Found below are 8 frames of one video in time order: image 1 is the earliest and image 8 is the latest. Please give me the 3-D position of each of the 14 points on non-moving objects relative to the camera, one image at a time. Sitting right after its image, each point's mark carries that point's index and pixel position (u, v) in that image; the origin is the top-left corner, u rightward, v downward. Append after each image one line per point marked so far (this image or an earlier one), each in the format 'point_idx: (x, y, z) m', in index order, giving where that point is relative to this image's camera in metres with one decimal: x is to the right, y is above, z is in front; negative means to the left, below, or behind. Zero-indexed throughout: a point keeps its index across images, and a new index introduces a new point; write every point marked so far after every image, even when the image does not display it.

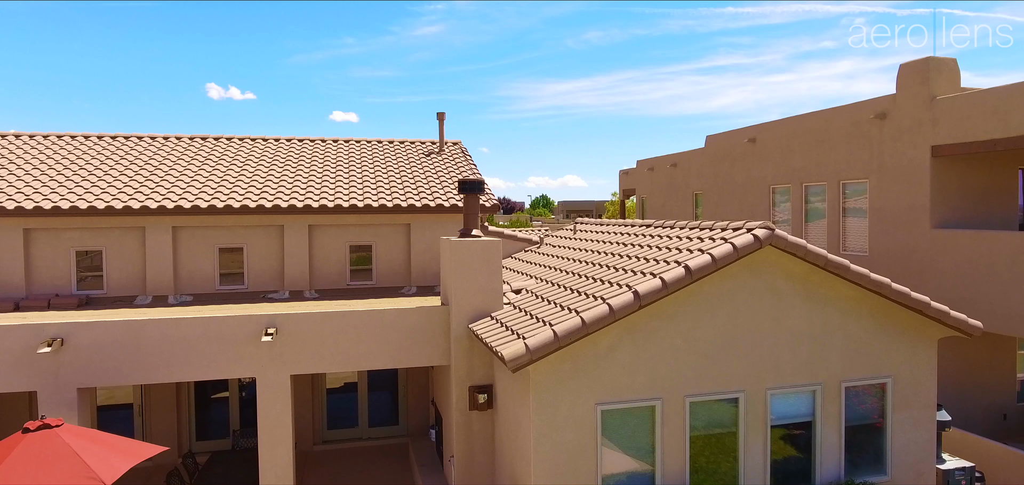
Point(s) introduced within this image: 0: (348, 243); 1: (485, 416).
0: (-3.9, 0.0, +15.7) m
1: (-0.5, -3.0, +11.5) m
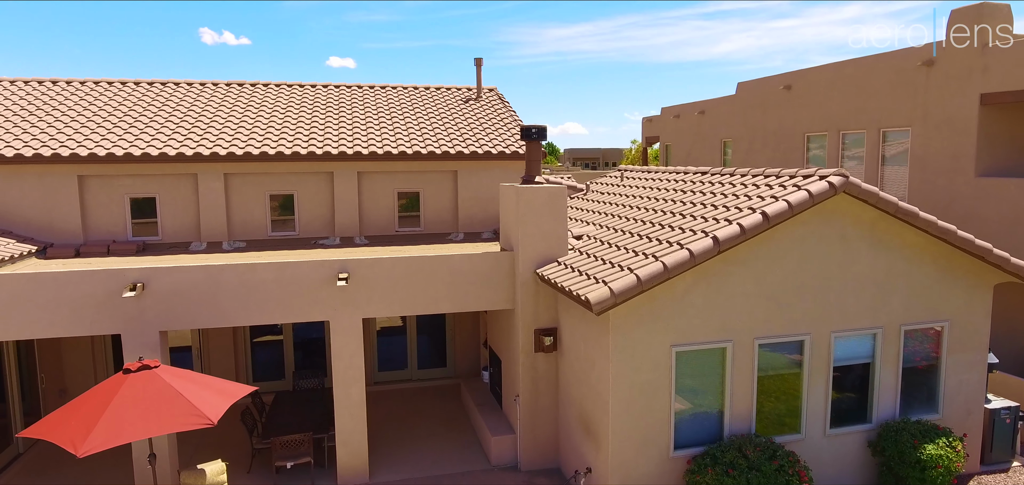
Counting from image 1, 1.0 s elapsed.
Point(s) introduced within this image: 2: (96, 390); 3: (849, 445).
0: (-2.7, +1.3, +15.8) m
1: (+0.7, -2.0, +11.8) m
2: (-5.4, -1.9, +8.7) m
3: (+5.5, -3.3, +10.9) m
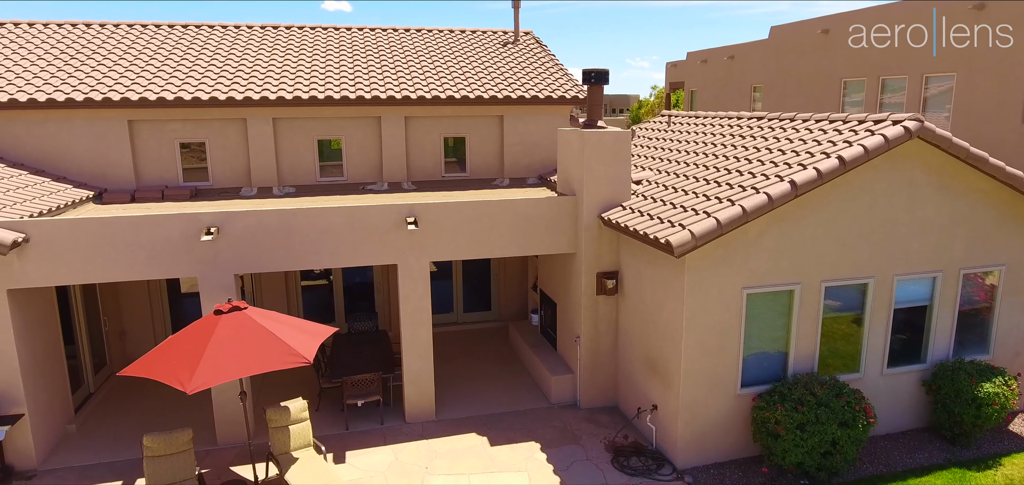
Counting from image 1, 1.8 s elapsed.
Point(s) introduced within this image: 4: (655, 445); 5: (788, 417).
0: (-1.6, +2.6, +15.8) m
1: (+1.8, -1.0, +12.1) m
2: (-4.3, -1.2, +8.9) m
3: (+6.6, -2.4, +11.3) m
4: (+2.3, -3.3, +10.9) m
5: (+4.0, -2.5, +9.6) m
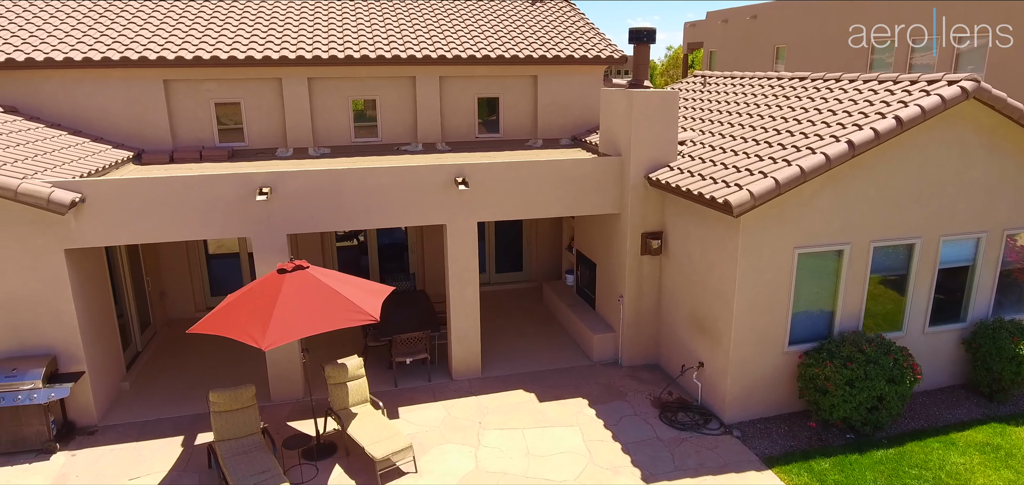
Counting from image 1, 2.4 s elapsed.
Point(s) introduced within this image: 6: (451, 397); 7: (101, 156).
0: (-0.8, +3.5, +15.7) m
1: (+2.6, -0.3, +12.2) m
2: (-3.5, -0.6, +9.0) m
3: (+7.4, -1.7, +11.5) m
4: (+3.2, -2.7, +11.2) m
5: (+4.8, -1.9, +9.8) m
6: (-1.1, -2.7, +11.7) m
7: (-7.8, +1.7, +12.6) m
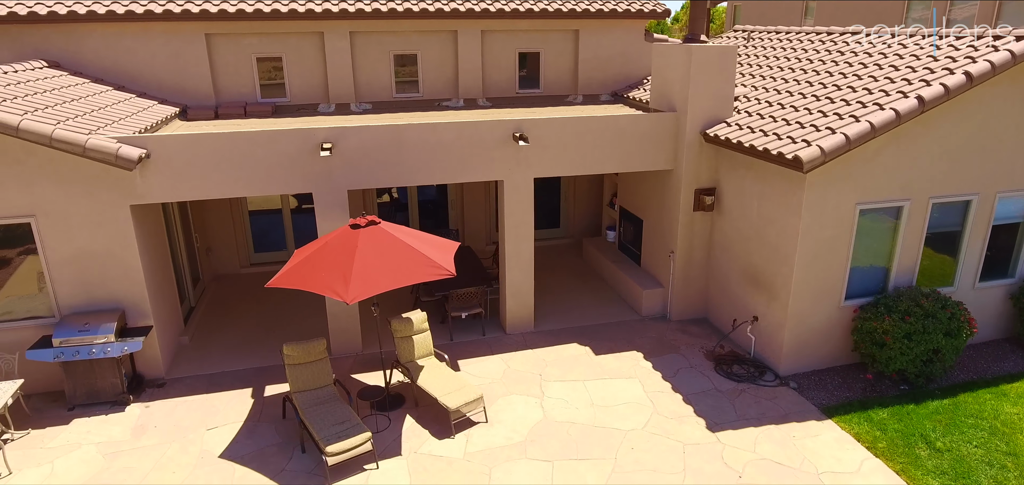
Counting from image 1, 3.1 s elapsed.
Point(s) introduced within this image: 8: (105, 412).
0: (+0.1, +4.5, +15.5) m
1: (+3.6, +0.5, +12.3) m
2: (-2.5, 0.0, +9.1) m
3: (+8.4, -1.0, +11.7) m
4: (+4.2, -1.9, +11.5) m
5: (+5.8, -1.3, +10.1) m
6: (-0.1, -1.9, +11.9) m
7: (-6.8, +2.5, +12.6) m
8: (-6.2, -2.6, +10.2) m
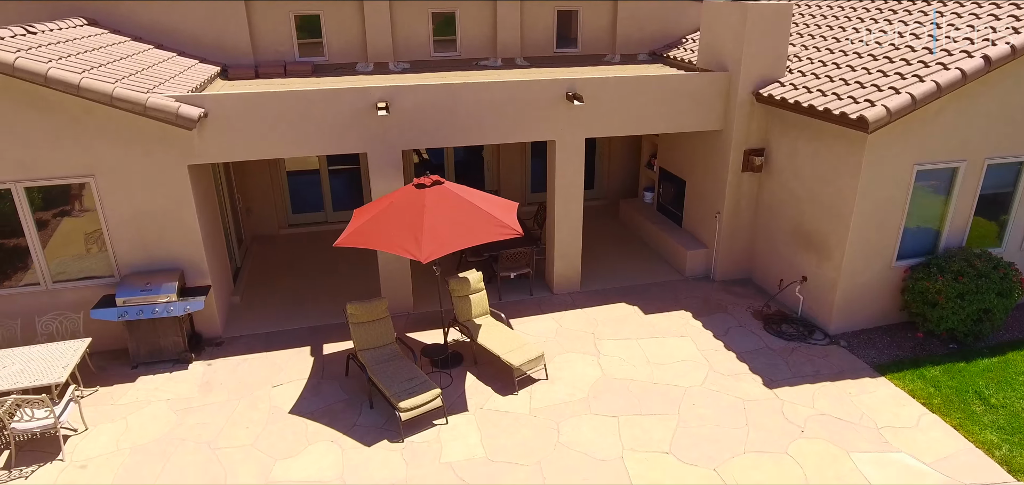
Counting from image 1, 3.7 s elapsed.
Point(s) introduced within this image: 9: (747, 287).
0: (+1.0, +5.4, +15.3) m
1: (+4.5, +1.2, +12.3) m
2: (-1.6, +0.5, +9.2) m
3: (+9.3, -0.3, +11.8) m
4: (+5.0, -1.2, +11.6) m
5: (+6.7, -0.7, +10.2) m
6: (+0.8, -1.2, +12.0) m
7: (-5.9, +3.2, +12.4) m
8: (-5.3, -2.0, +10.4) m
9: (+4.5, -0.9, +12.8) m
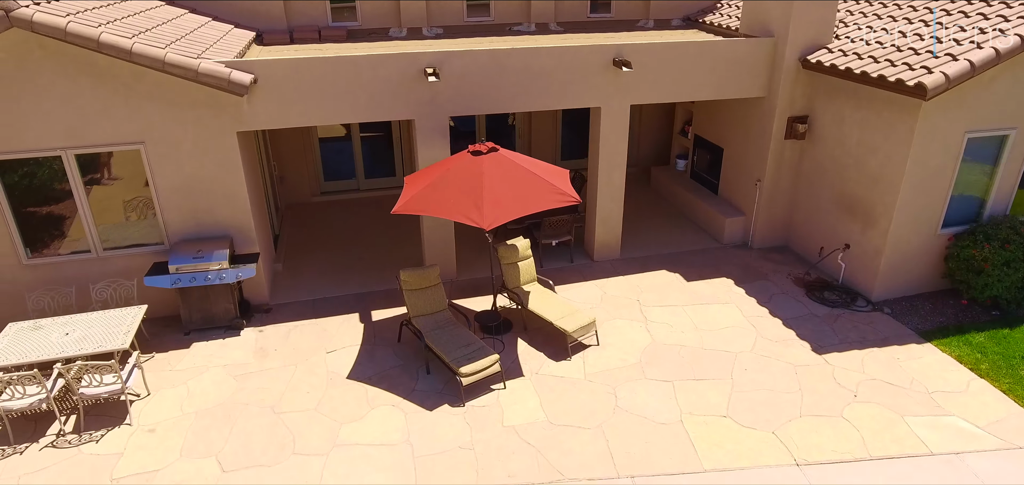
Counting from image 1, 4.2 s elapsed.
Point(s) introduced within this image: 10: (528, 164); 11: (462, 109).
0: (+1.8, +6.1, +15.1) m
1: (+5.2, +1.8, +12.3) m
2: (-0.8, +1.0, +9.2) m
3: (+10.1, +0.3, +11.9) m
4: (+5.8, -0.7, +11.7) m
5: (+7.5, -0.2, +10.3) m
6: (+1.6, -0.6, +12.1) m
7: (-5.2, +3.8, +12.3) m
8: (-4.6, -1.5, +10.5) m
9: (+5.3, -0.2, +12.8) m
10: (+0.2, +1.1, +9.5) m
11: (-0.8, +2.2, +10.9) m
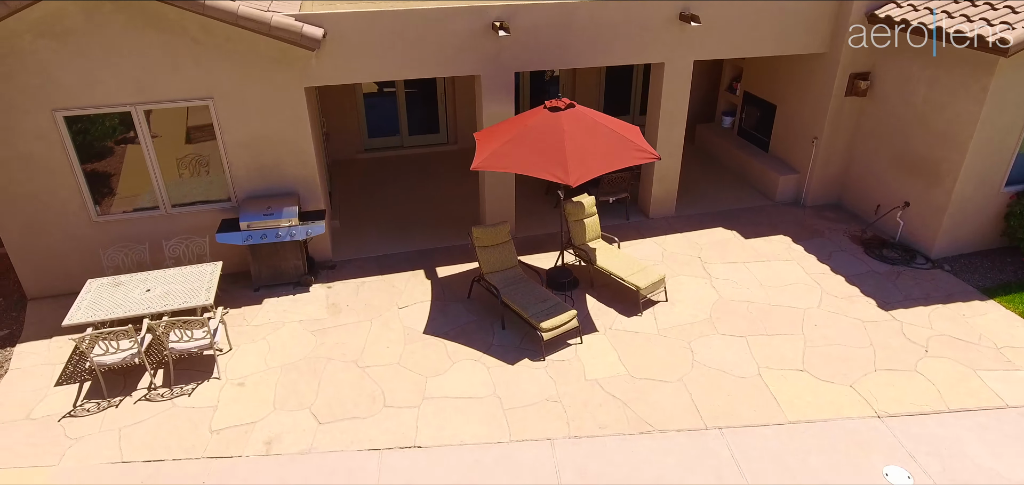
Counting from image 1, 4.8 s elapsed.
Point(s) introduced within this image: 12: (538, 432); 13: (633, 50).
0: (+2.8, +7.1, +14.7) m
1: (+6.3, +2.6, +12.2) m
2: (+0.3, +1.6, +9.1) m
3: (+11.1, +1.1, +12.0) m
4: (+6.9, +0.1, +11.8) m
5: (+8.5, +0.5, +10.4) m
6: (+2.6, +0.2, +12.2) m
7: (-4.1, +4.6, +12.0) m
8: (-3.5, -0.8, +10.6) m
9: (+6.3, +0.6, +12.9) m
10: (+1.3, +1.7, +9.4) m
11: (+0.3, +2.9, +10.8) m
12: (+0.3, -2.2, +7.9) m
13: (+2.0, +3.2, +11.0) m
